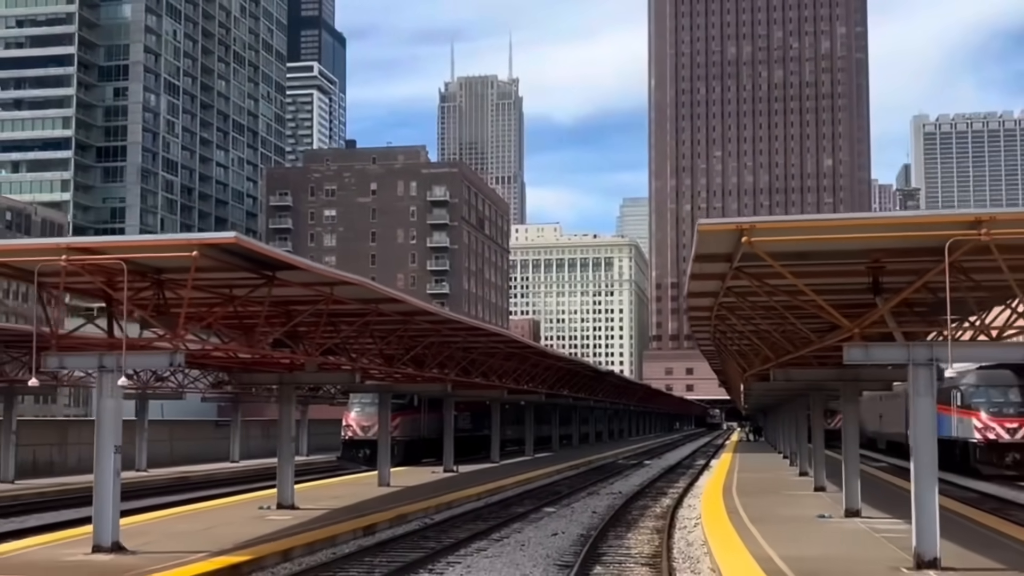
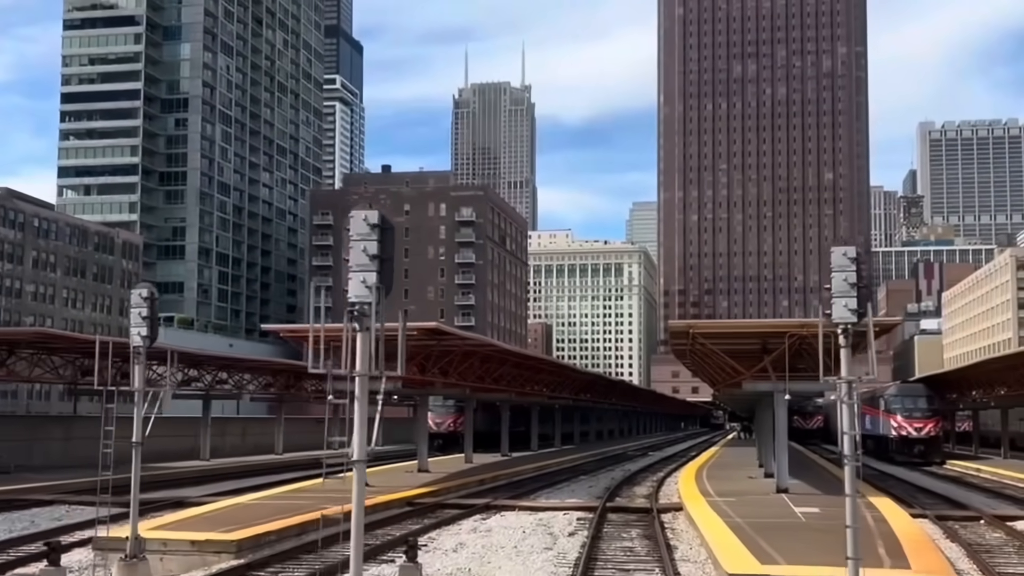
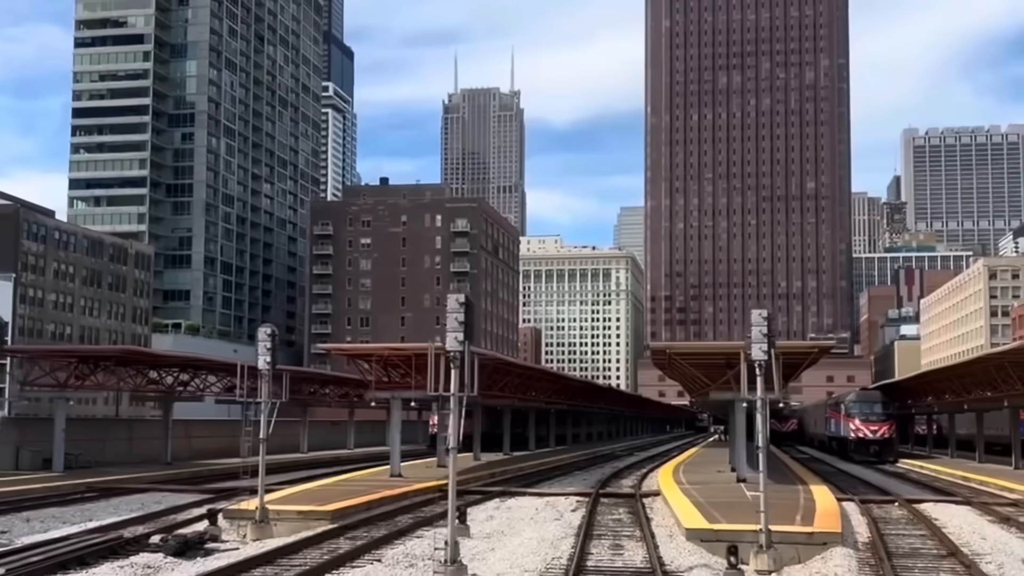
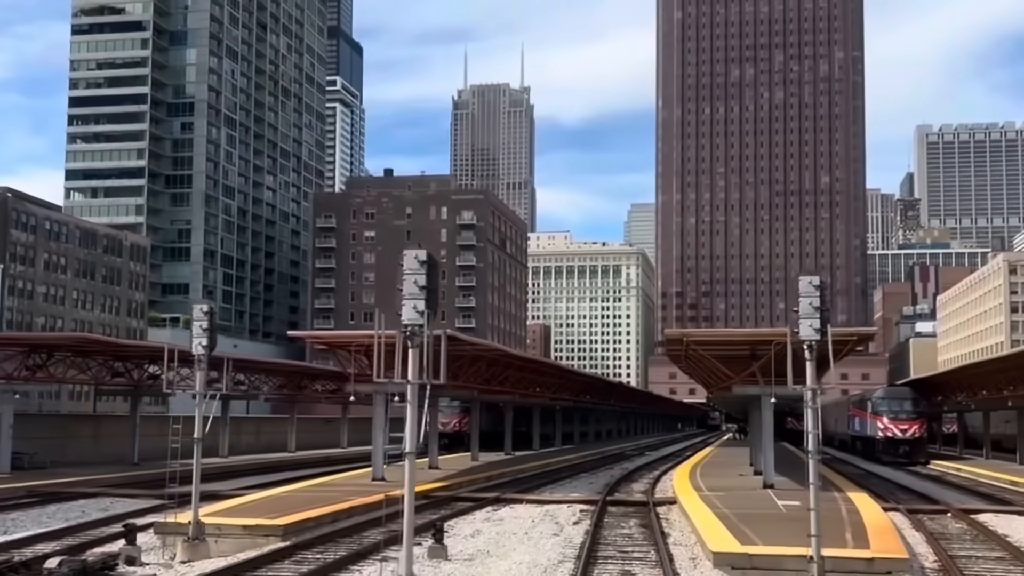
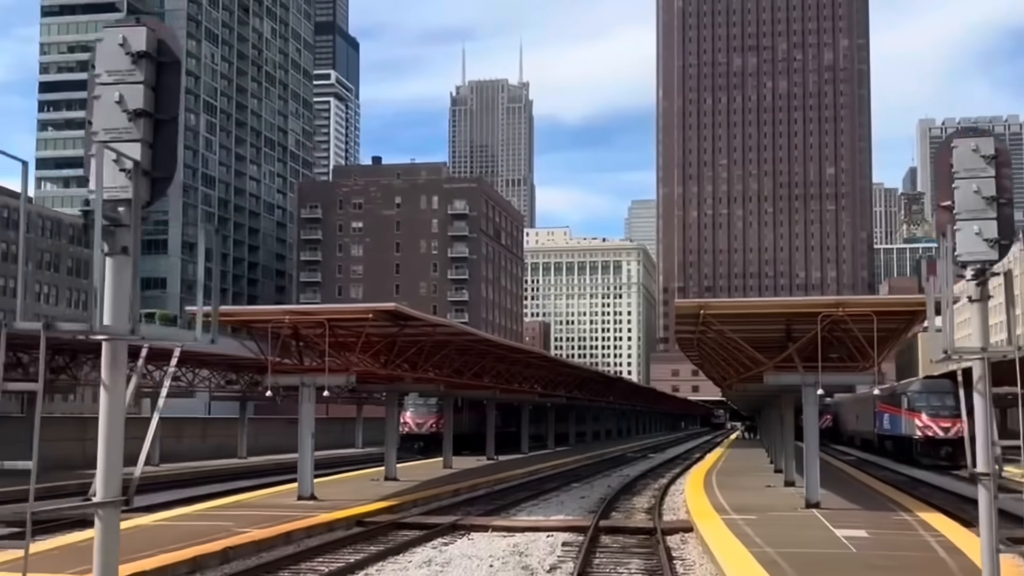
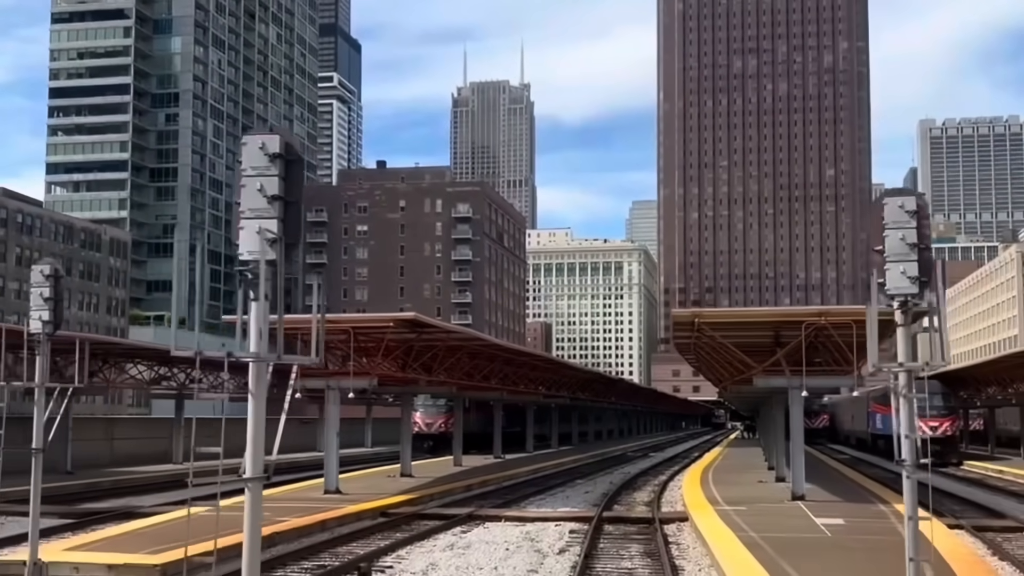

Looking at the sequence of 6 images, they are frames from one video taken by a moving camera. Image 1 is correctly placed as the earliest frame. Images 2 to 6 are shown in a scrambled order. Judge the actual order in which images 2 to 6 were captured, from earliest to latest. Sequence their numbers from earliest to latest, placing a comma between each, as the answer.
5, 6, 2, 4, 3
